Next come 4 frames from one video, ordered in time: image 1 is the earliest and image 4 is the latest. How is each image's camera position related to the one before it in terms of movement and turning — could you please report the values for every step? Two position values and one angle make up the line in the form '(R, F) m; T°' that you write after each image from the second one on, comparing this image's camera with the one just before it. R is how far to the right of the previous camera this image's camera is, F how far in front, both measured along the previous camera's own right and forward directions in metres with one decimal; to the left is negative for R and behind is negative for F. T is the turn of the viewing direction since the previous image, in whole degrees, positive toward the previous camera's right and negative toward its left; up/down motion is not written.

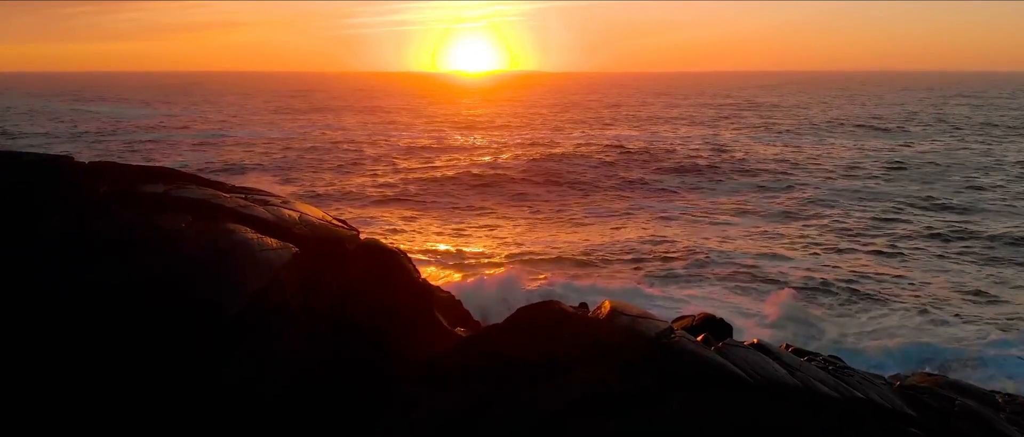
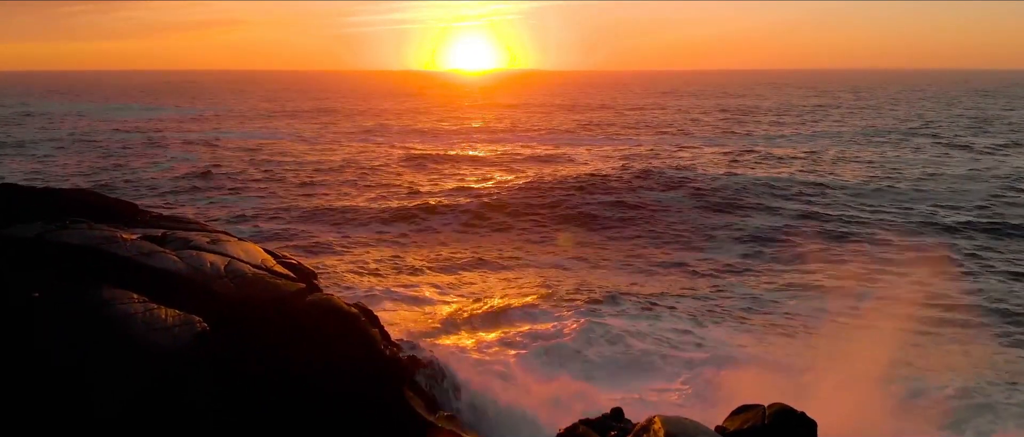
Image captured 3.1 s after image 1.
(0.0, +1.7) m; 0°
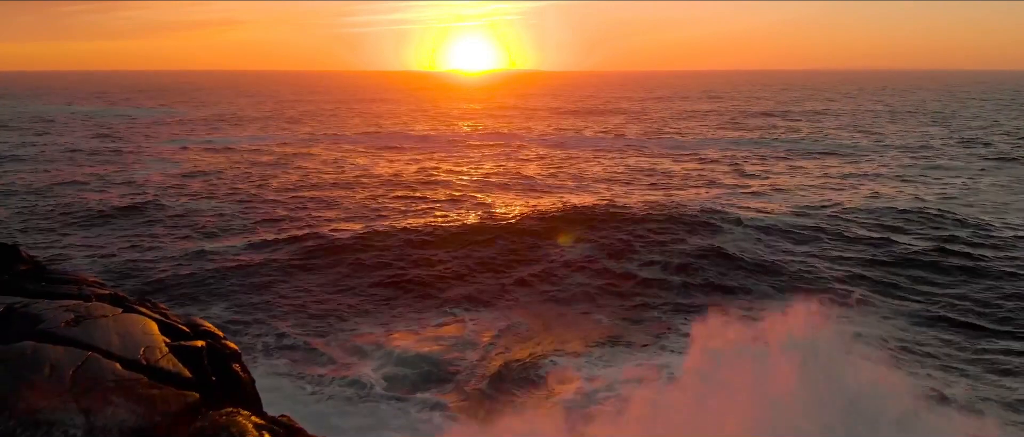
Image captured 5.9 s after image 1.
(0.0, +1.7) m; 0°
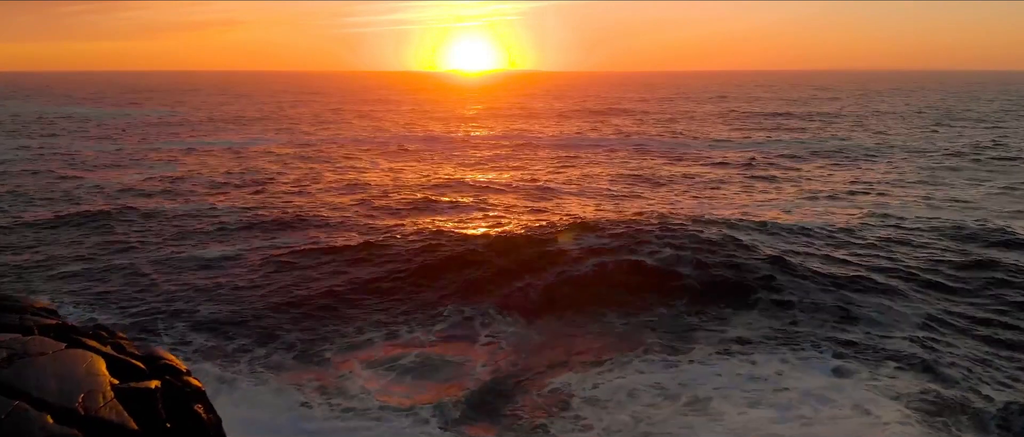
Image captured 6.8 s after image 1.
(0.0, +0.6) m; 0°
